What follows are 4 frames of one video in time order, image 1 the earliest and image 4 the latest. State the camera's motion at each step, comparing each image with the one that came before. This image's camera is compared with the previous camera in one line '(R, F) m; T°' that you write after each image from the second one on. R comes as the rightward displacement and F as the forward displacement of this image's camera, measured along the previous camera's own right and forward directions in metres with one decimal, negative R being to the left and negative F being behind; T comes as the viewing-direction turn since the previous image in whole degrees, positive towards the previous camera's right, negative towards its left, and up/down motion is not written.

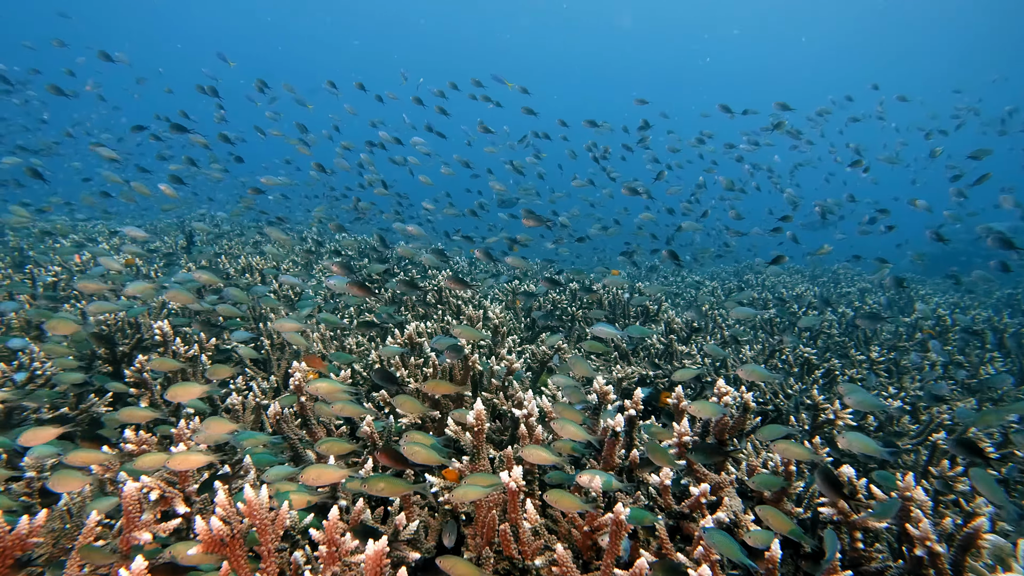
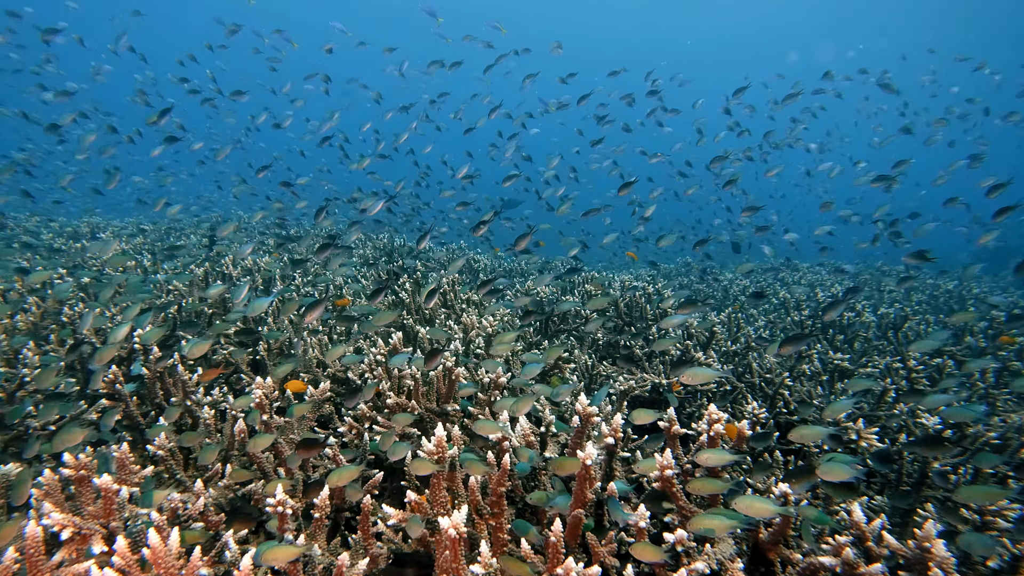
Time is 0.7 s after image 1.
(+0.4, +0.3) m; -4°
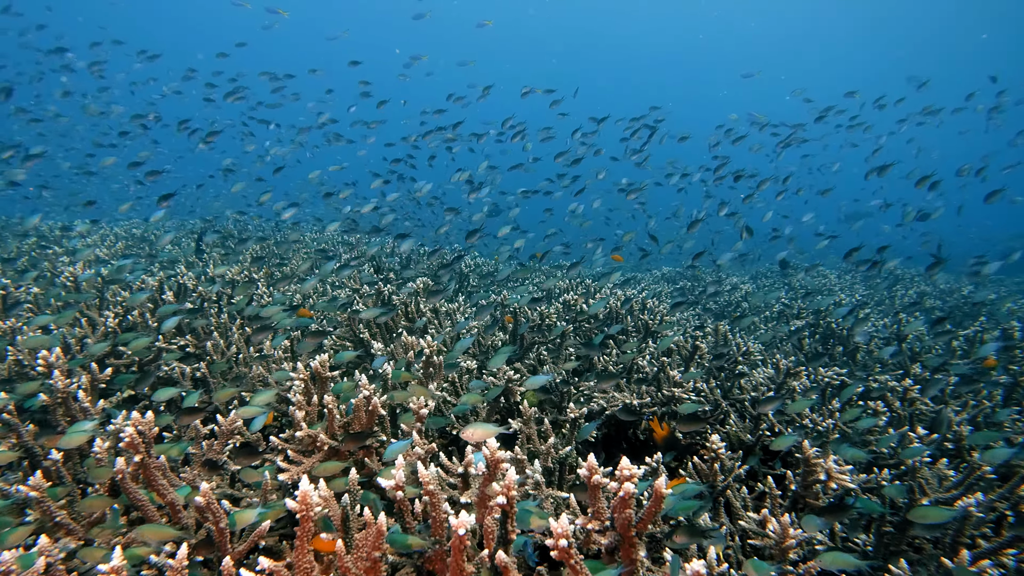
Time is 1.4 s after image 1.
(+0.8, +0.4) m; -1°
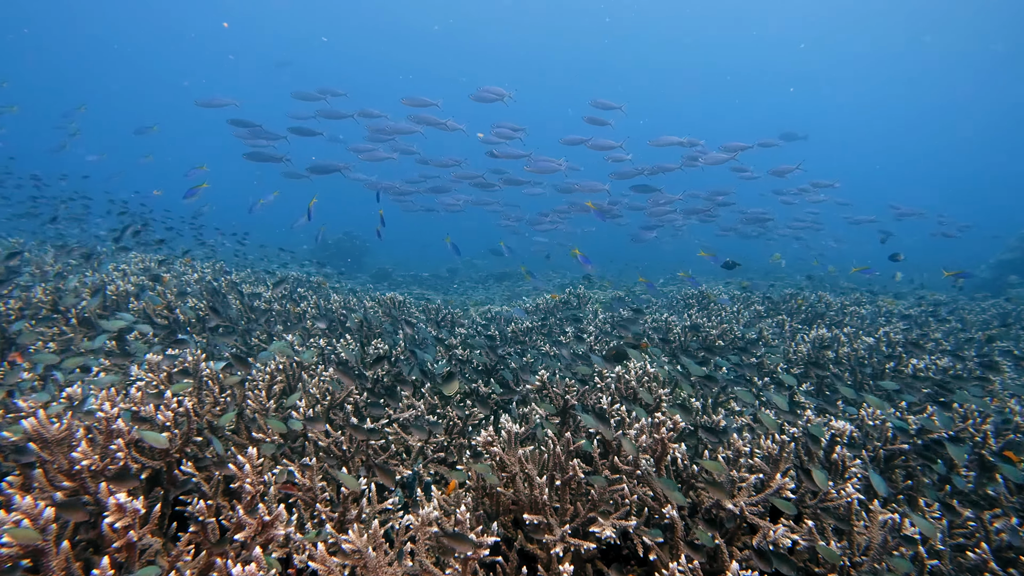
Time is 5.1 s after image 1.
(+1.8, +0.4) m; -3°
